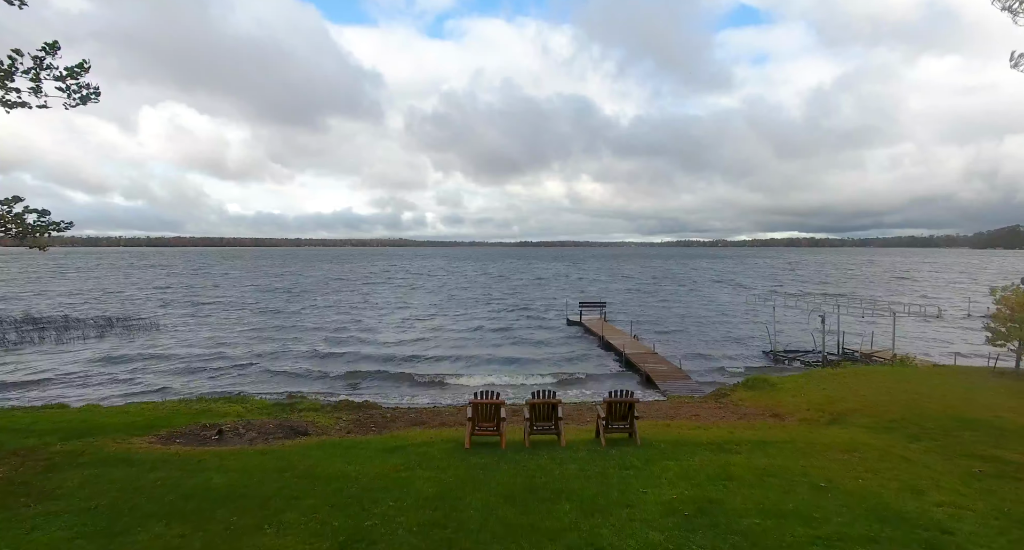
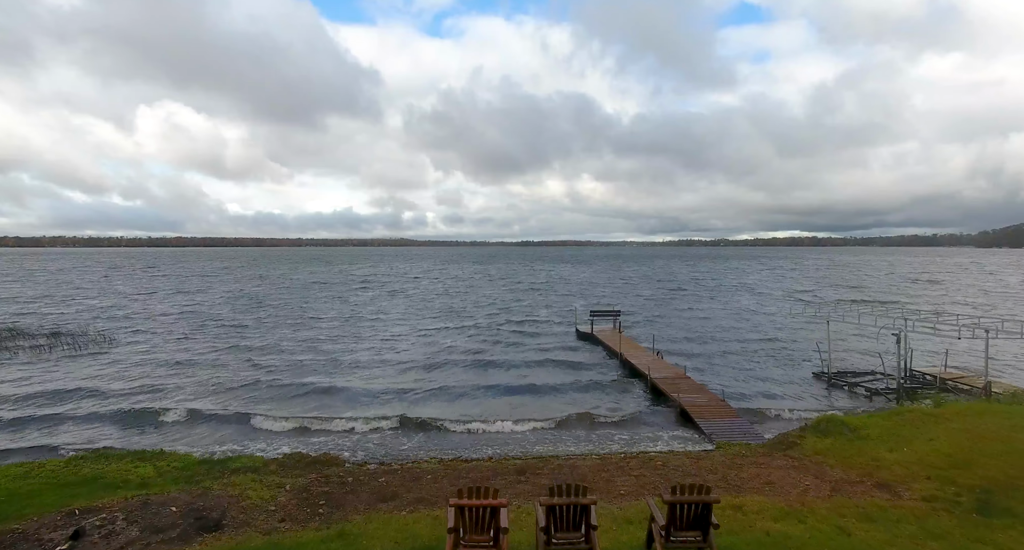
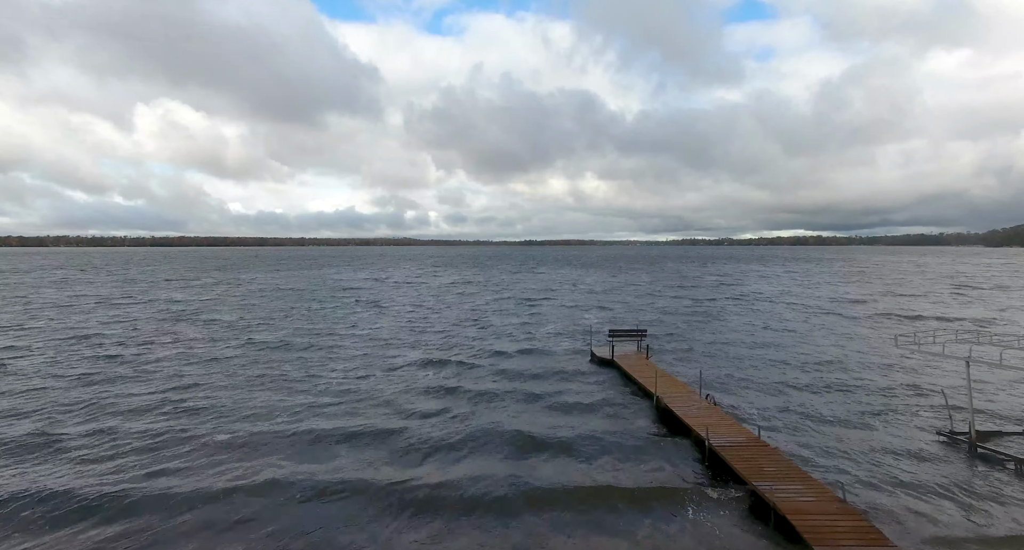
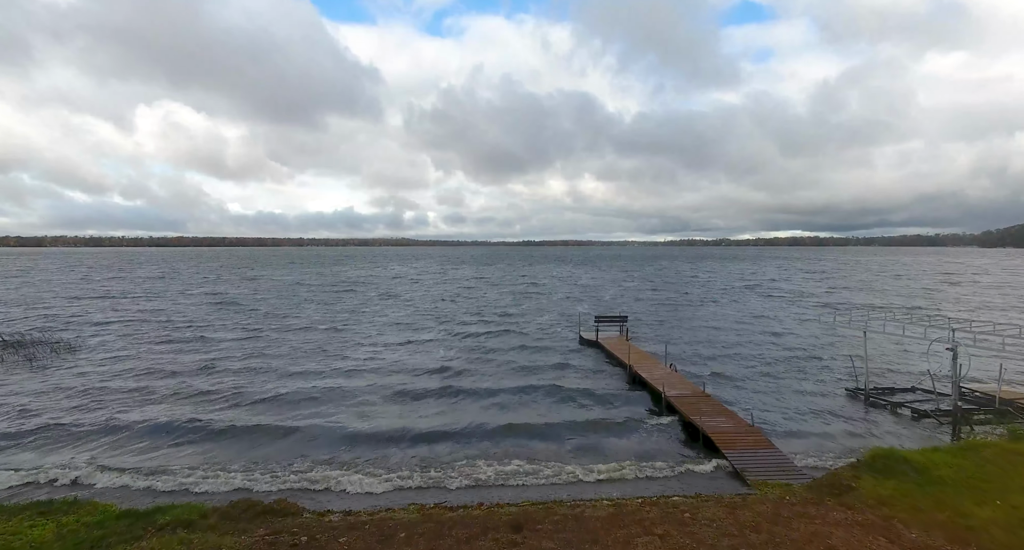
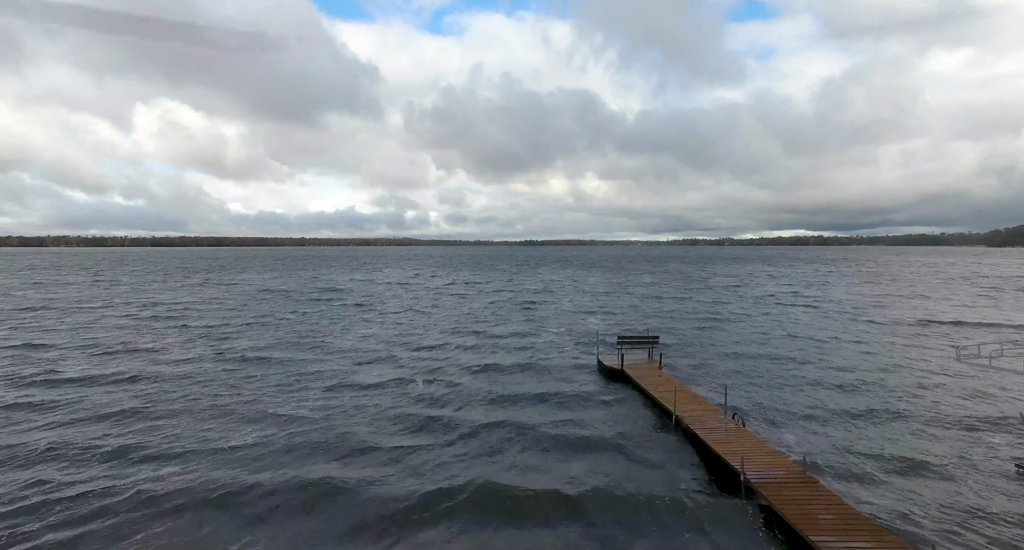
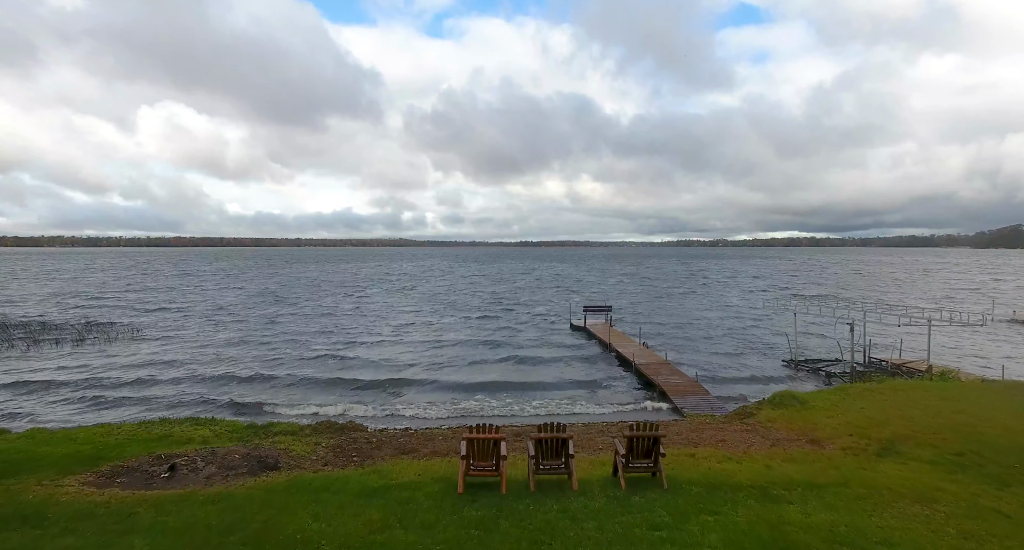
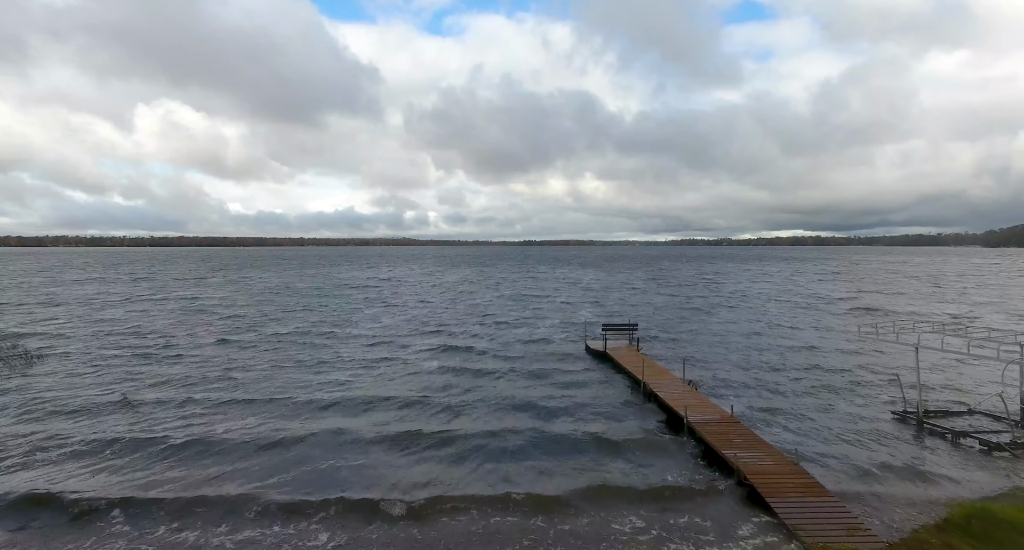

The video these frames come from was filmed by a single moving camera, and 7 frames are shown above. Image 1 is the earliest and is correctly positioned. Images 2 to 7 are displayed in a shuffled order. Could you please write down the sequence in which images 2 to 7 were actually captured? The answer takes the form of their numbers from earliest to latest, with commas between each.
6, 2, 4, 7, 3, 5
